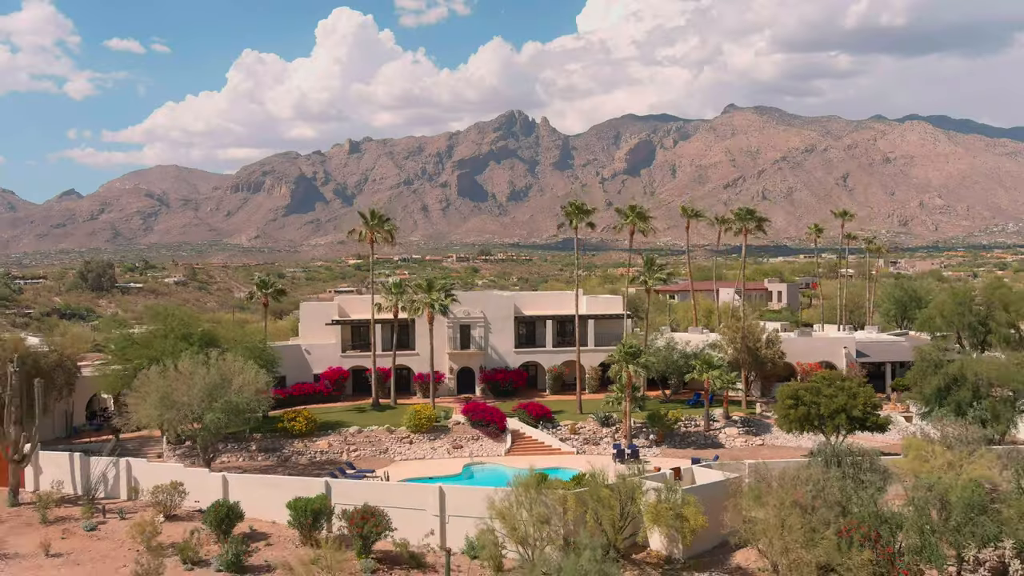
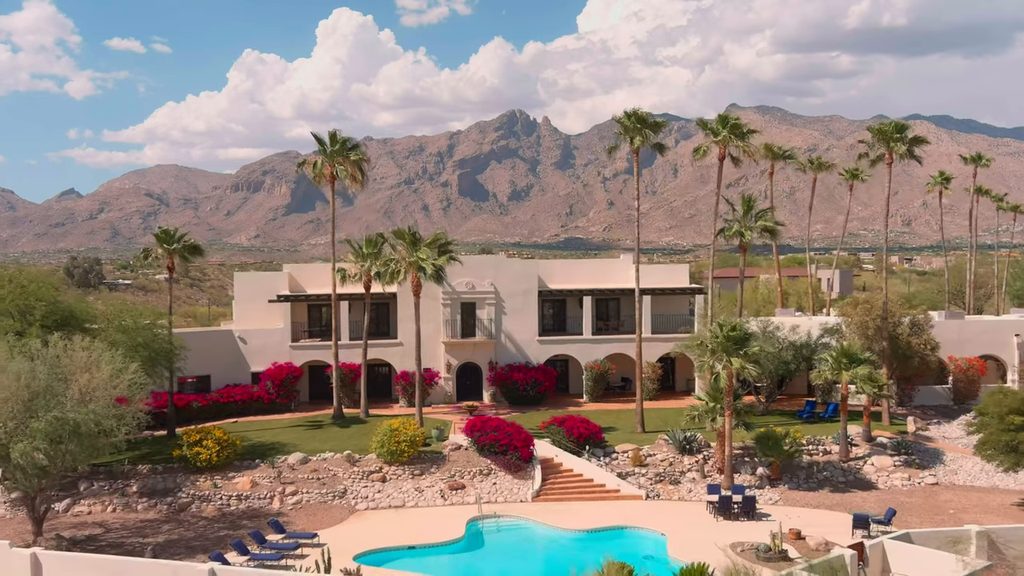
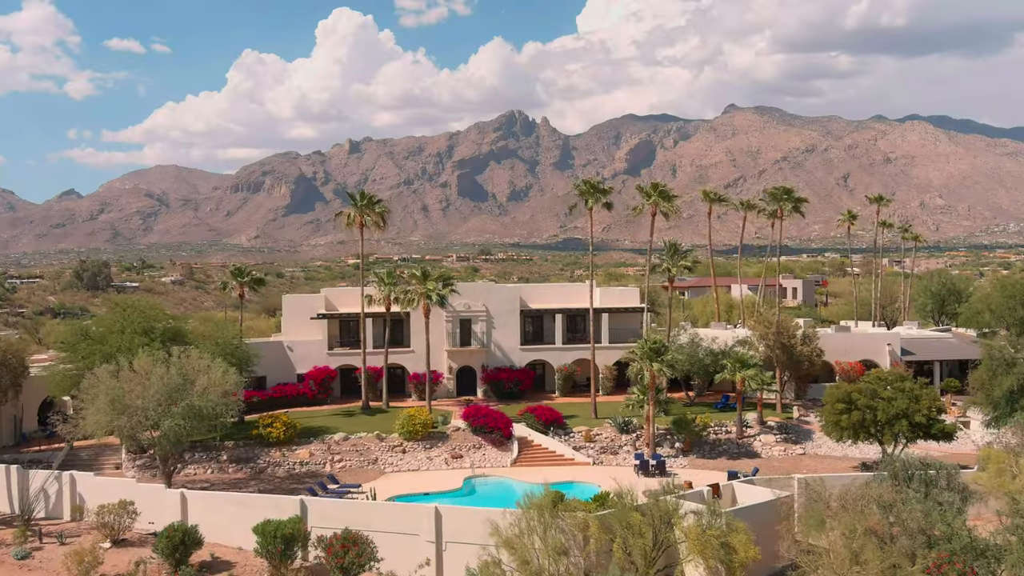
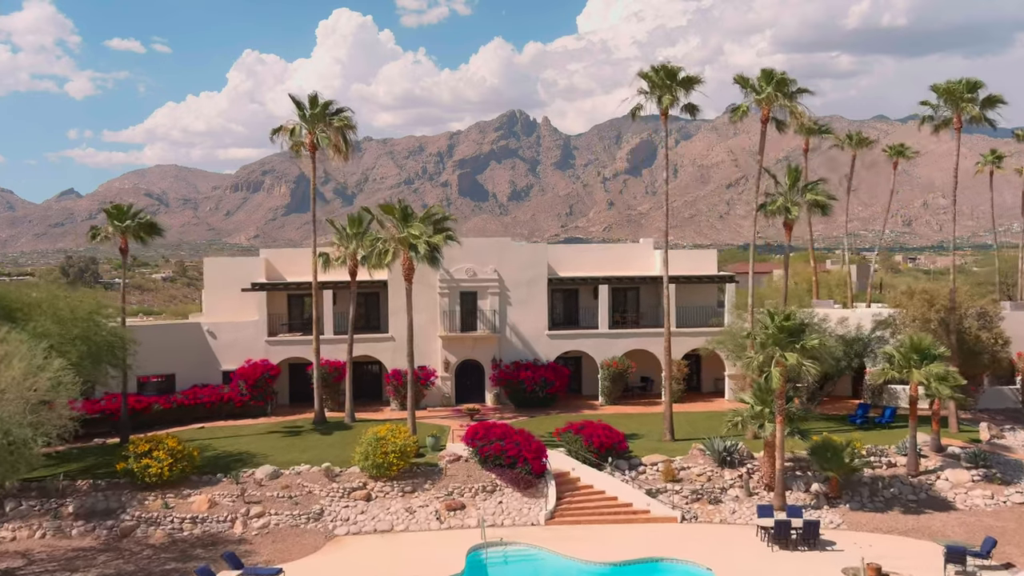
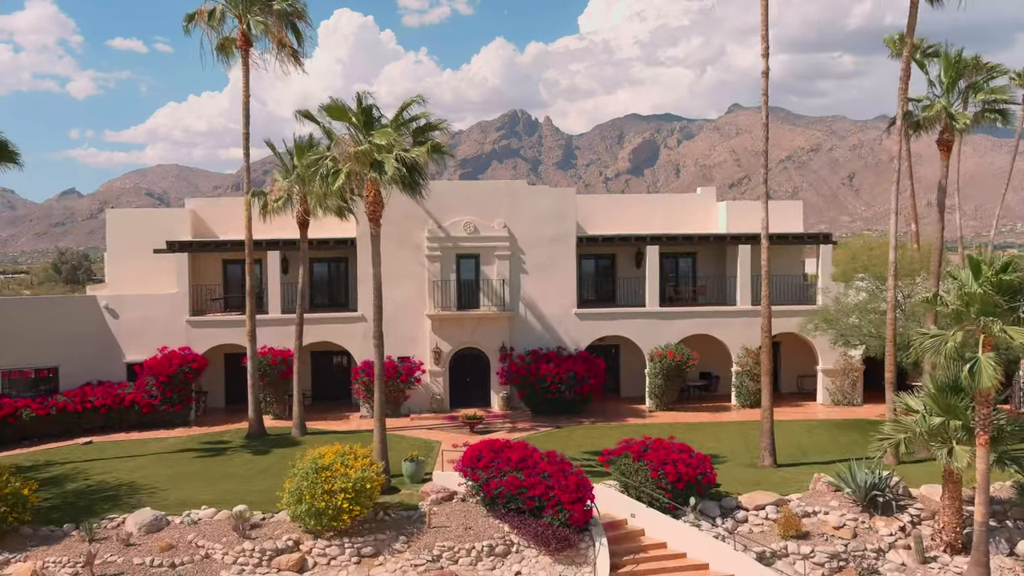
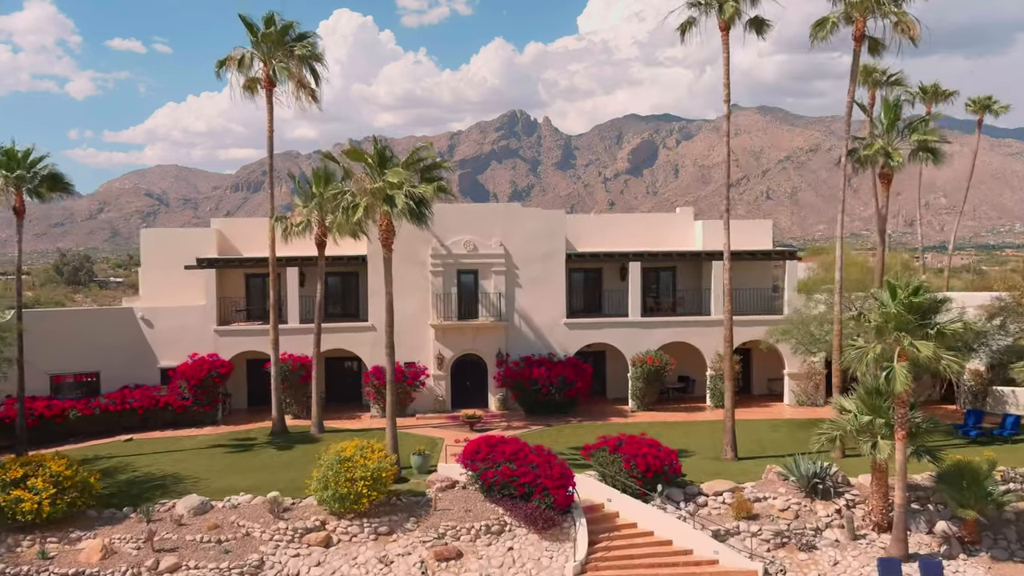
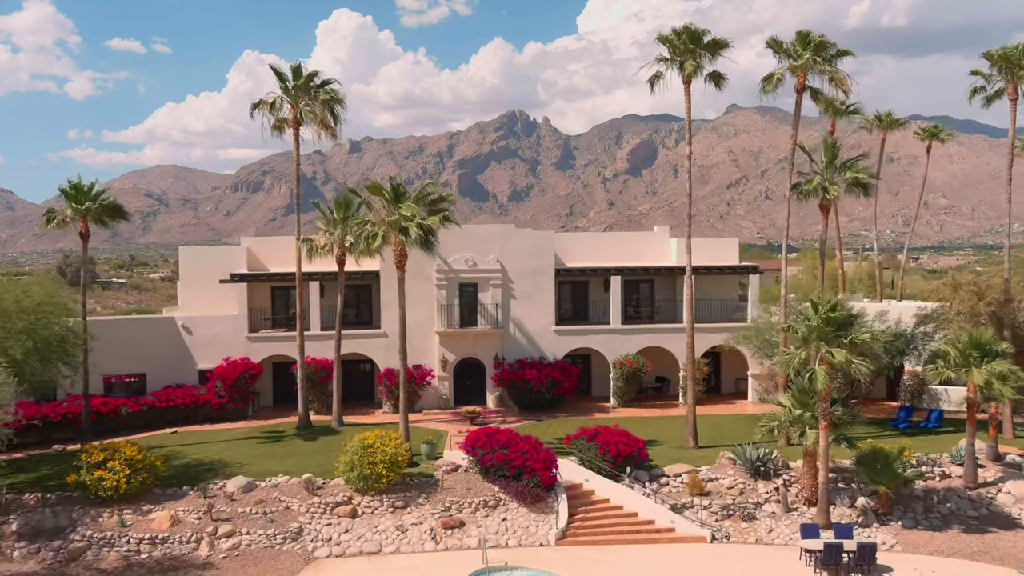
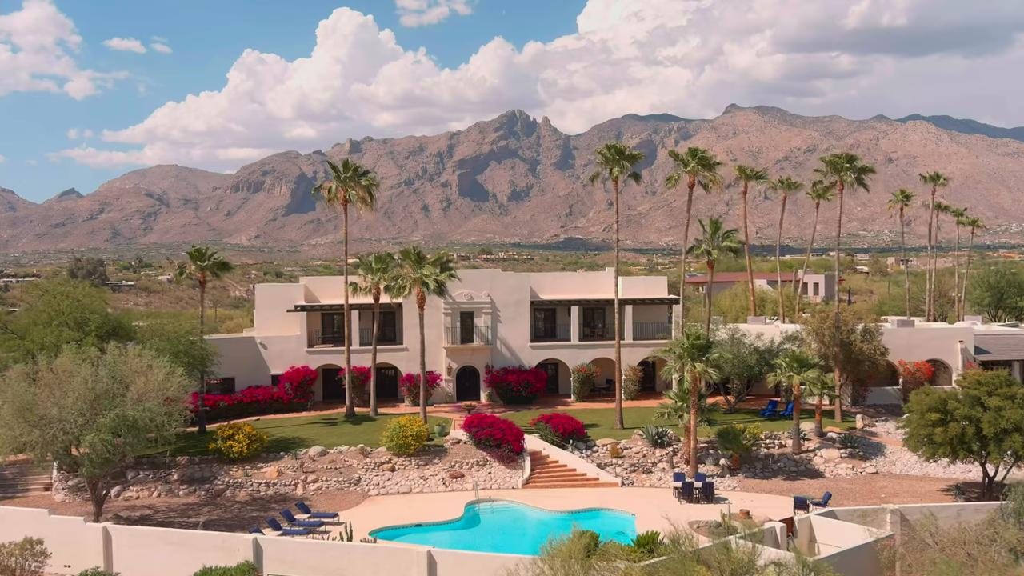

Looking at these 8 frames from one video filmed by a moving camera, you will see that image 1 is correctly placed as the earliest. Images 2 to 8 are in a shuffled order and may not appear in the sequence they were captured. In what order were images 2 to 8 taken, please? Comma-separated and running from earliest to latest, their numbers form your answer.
3, 8, 2, 4, 7, 6, 5
